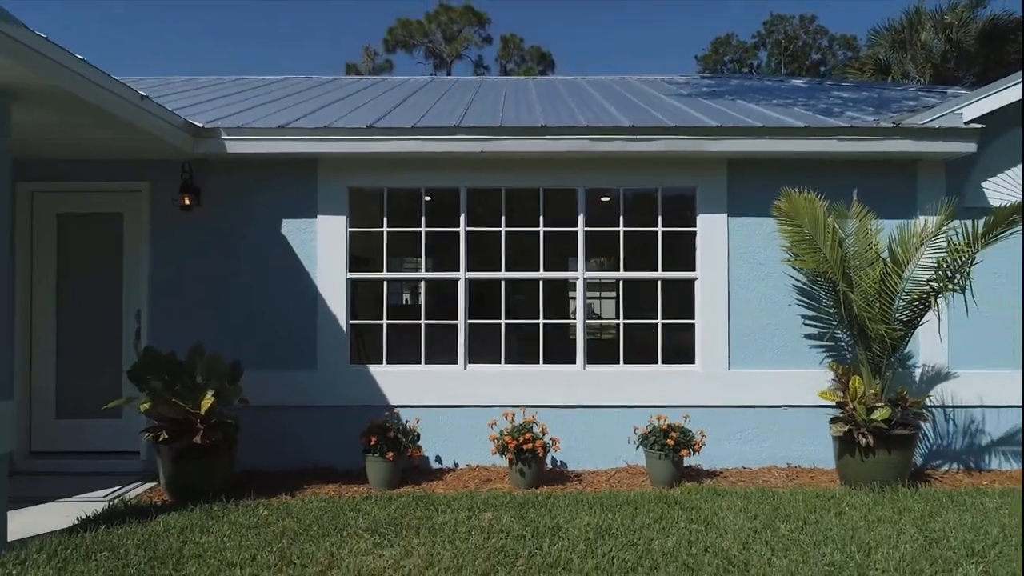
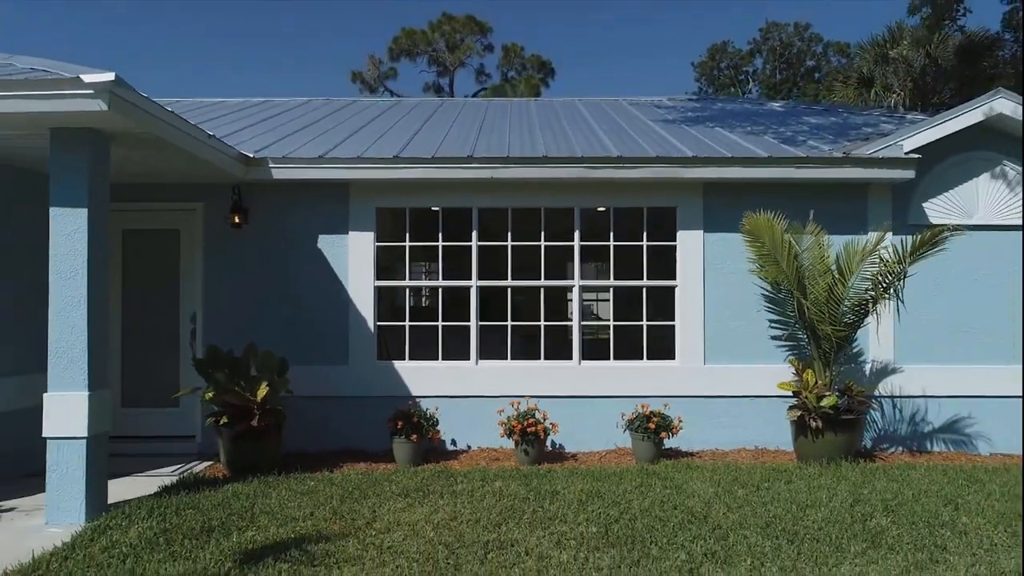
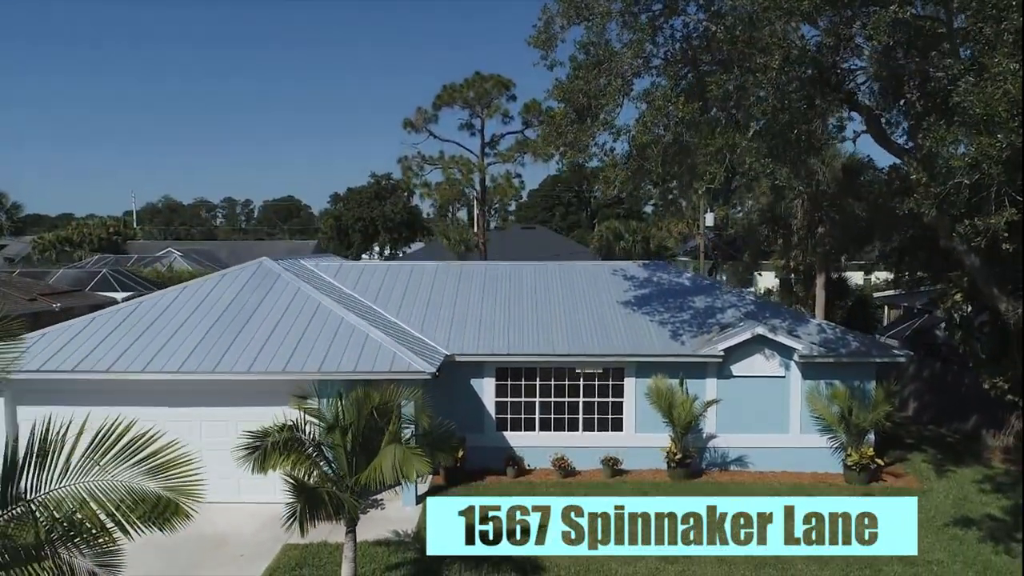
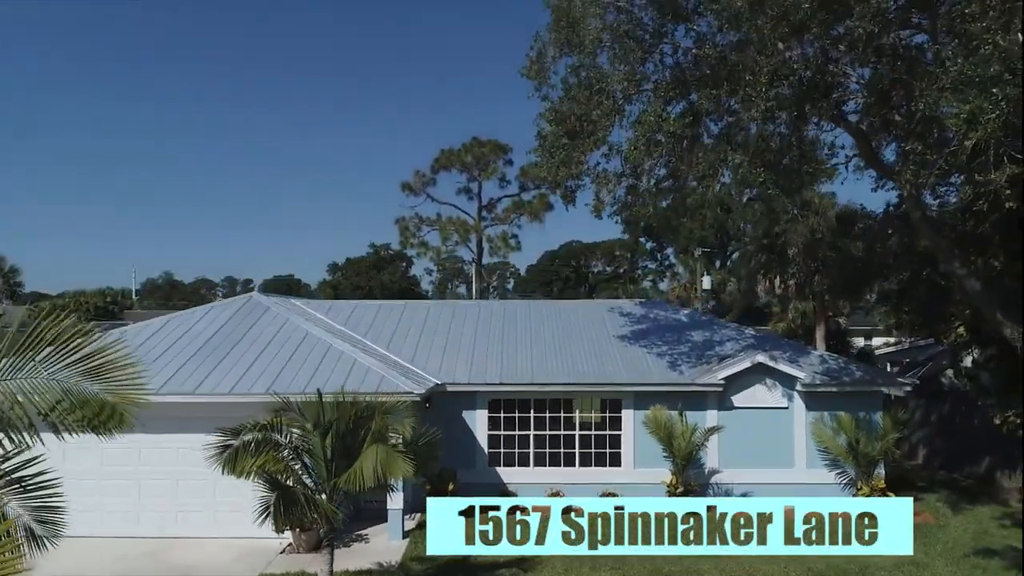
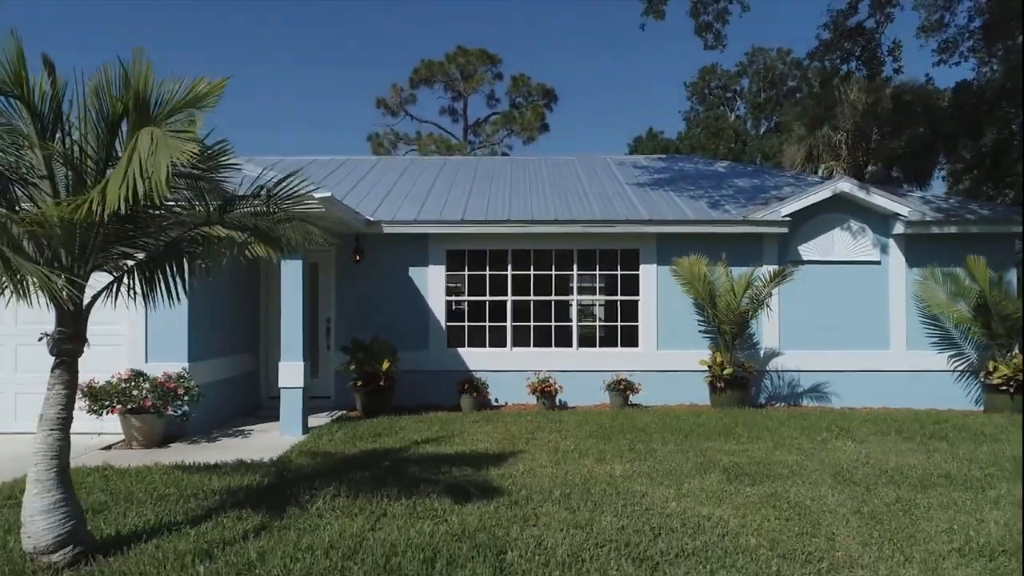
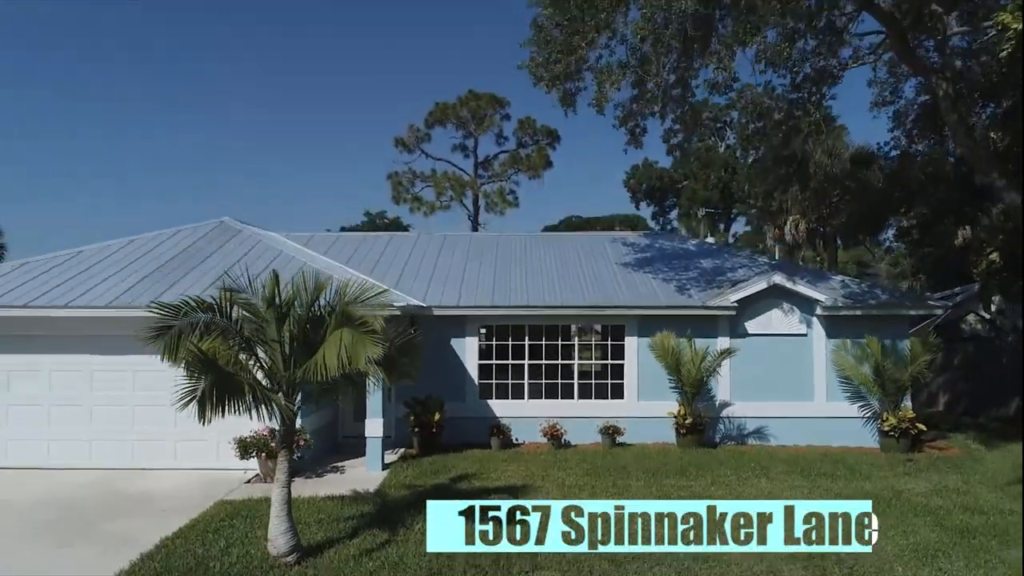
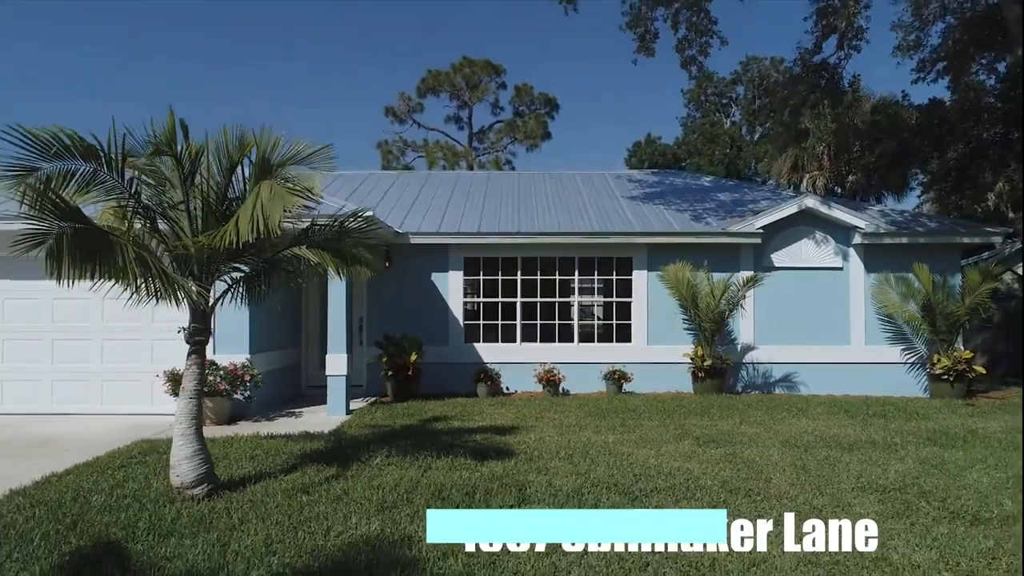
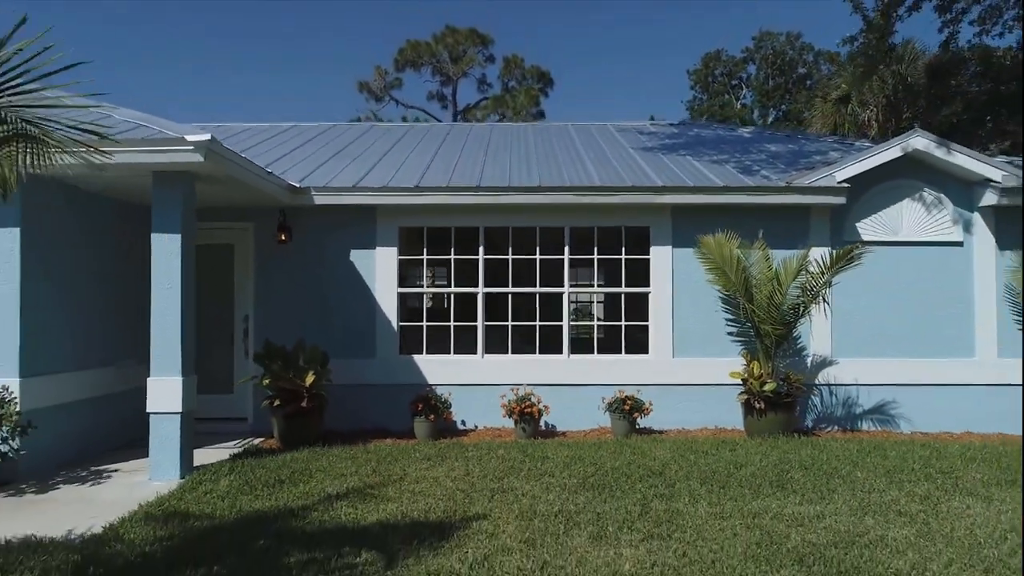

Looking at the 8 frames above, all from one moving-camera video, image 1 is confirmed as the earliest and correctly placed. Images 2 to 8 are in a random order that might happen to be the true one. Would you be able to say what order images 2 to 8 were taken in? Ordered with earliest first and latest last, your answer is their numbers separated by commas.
2, 8, 5, 7, 6, 4, 3
